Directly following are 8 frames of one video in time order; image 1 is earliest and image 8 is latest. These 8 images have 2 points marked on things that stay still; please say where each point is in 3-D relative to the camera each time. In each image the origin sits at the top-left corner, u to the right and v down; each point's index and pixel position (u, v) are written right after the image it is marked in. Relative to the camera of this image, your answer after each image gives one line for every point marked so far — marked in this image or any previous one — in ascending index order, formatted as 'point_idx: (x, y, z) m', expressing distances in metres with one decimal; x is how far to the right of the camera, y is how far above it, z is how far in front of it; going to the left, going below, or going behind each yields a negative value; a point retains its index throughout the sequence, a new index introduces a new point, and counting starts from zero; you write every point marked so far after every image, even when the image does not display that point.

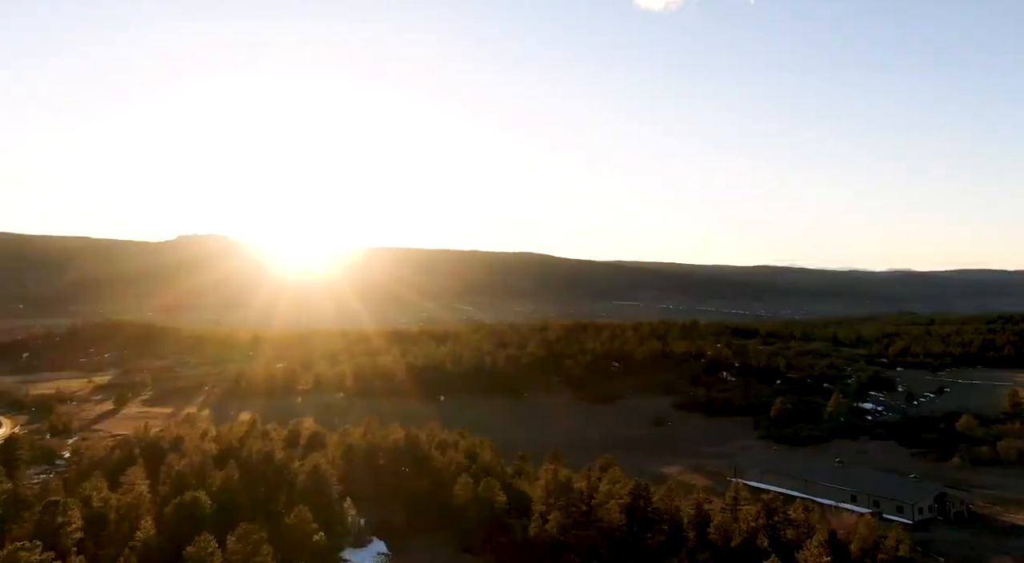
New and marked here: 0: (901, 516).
0: (+6.7, -4.0, +15.1) m
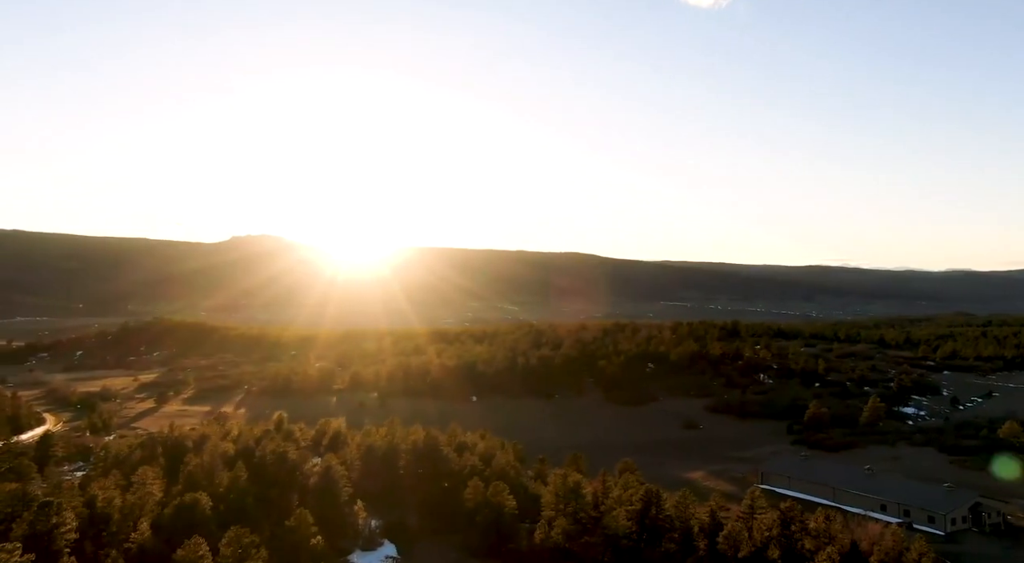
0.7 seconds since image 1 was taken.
0: (+6.9, -4.1, +14.5) m
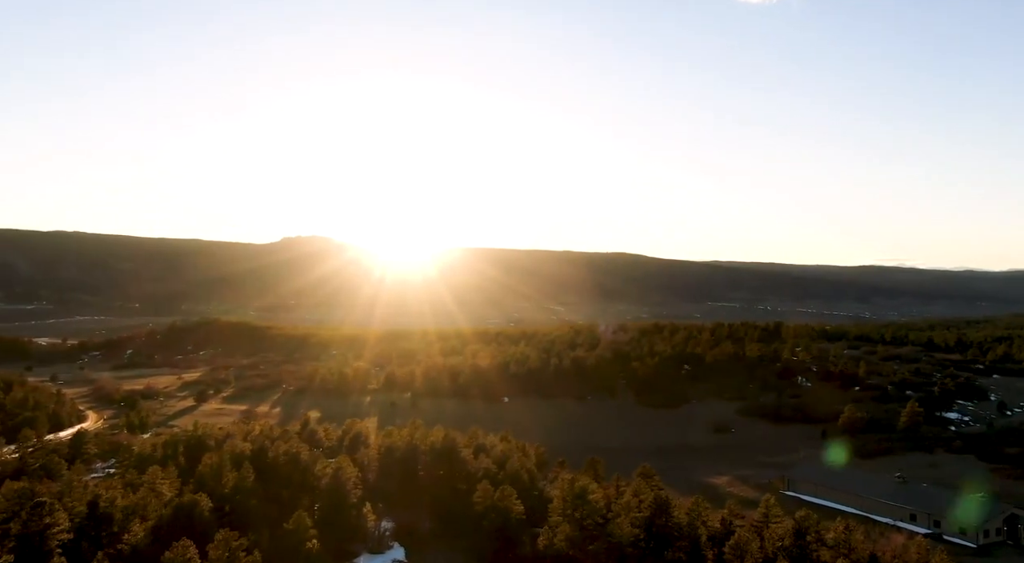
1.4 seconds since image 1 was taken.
0: (+7.1, -4.1, +13.8) m
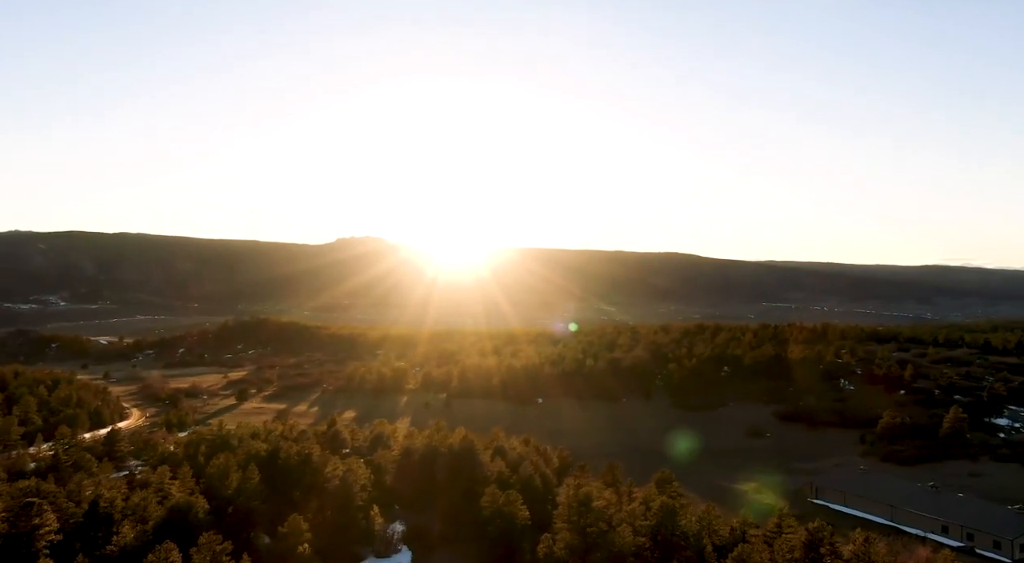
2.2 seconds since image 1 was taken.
0: (+7.3, -4.1, +13.1) m
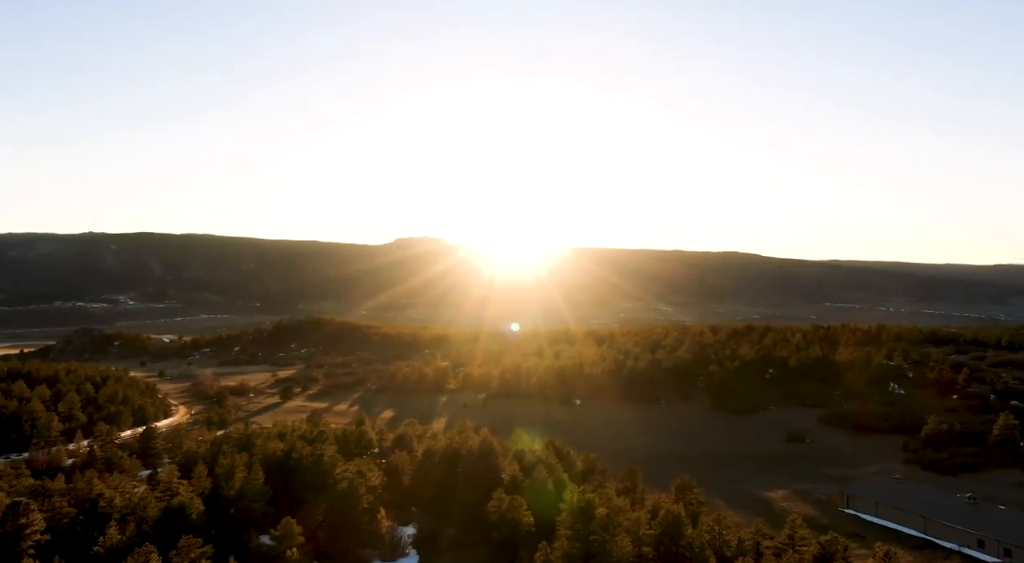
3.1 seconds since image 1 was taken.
0: (+7.4, -4.1, +12.3) m
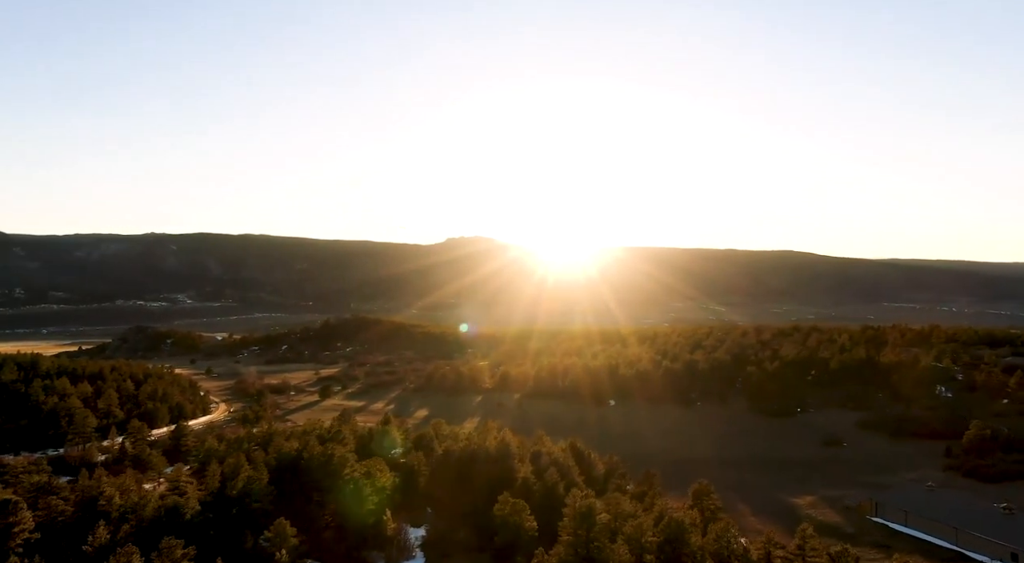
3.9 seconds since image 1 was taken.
0: (+7.4, -4.0, +11.6) m
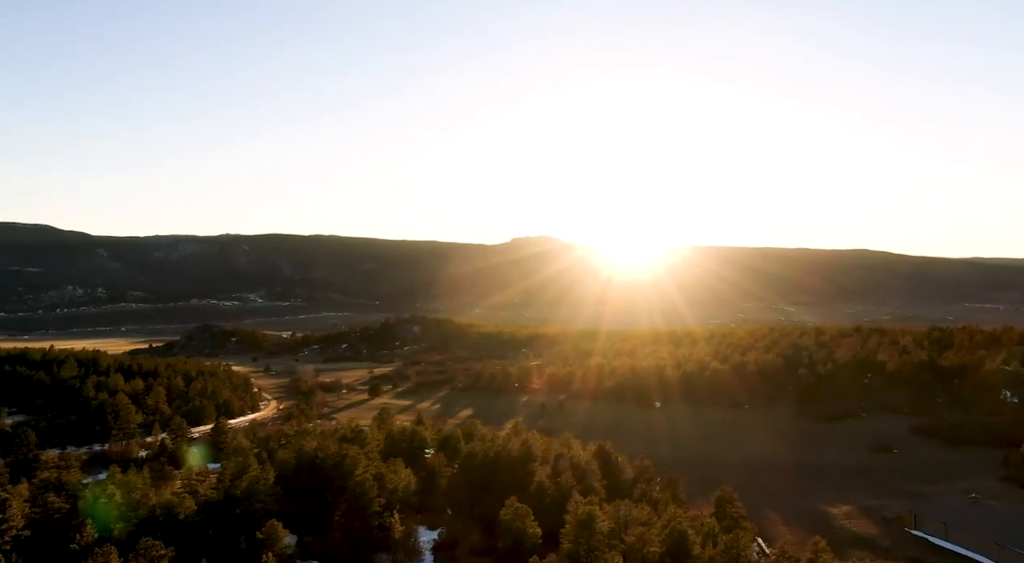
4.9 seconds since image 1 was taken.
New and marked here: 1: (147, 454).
0: (+7.4, -4.0, +10.6) m
1: (-8.4, -3.9, +19.8) m
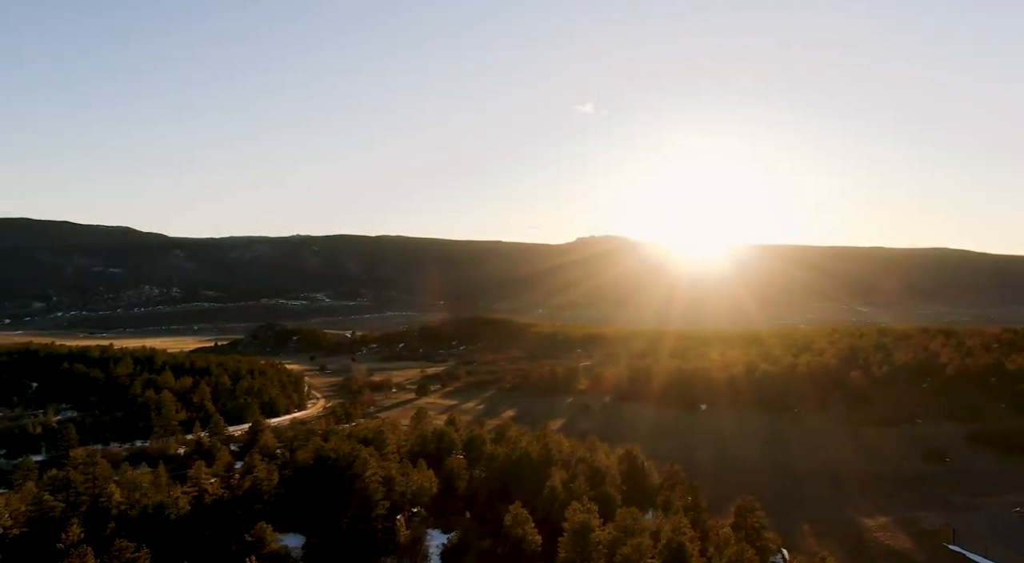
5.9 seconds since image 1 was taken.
0: (+7.4, -4.0, +9.7) m
1: (-7.7, -3.9, +20.0) m
